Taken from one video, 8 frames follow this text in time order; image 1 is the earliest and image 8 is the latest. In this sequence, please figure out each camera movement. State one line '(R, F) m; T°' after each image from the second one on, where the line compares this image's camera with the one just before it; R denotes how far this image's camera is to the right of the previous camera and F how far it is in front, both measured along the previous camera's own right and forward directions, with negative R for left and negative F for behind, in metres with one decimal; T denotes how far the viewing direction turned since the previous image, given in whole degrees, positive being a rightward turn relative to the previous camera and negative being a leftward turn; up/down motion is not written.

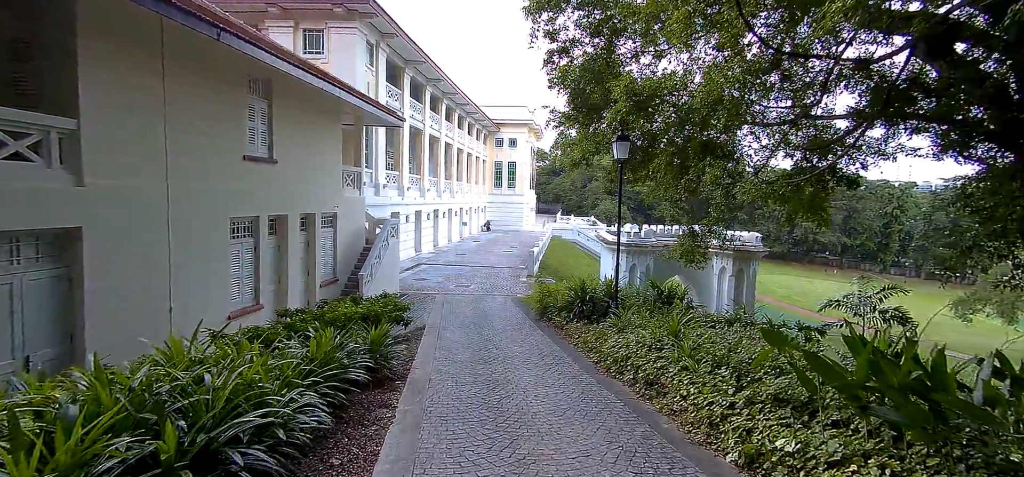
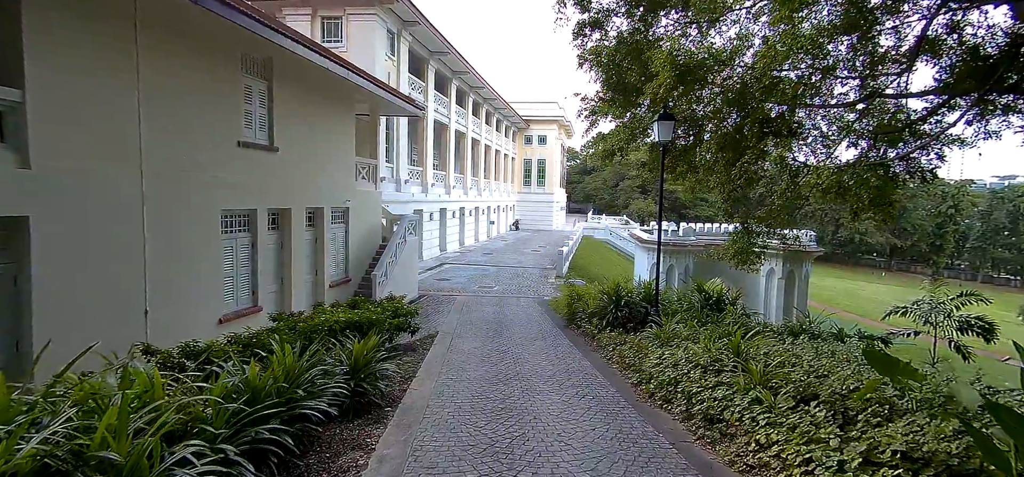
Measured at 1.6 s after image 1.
(+0.1, +1.1) m; -4°
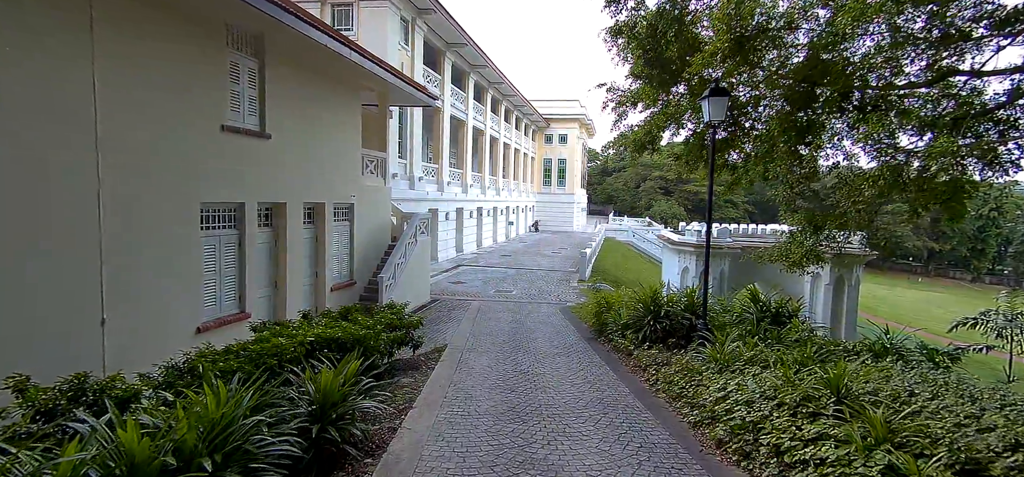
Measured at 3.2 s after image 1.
(0.0, +1.1) m; -2°
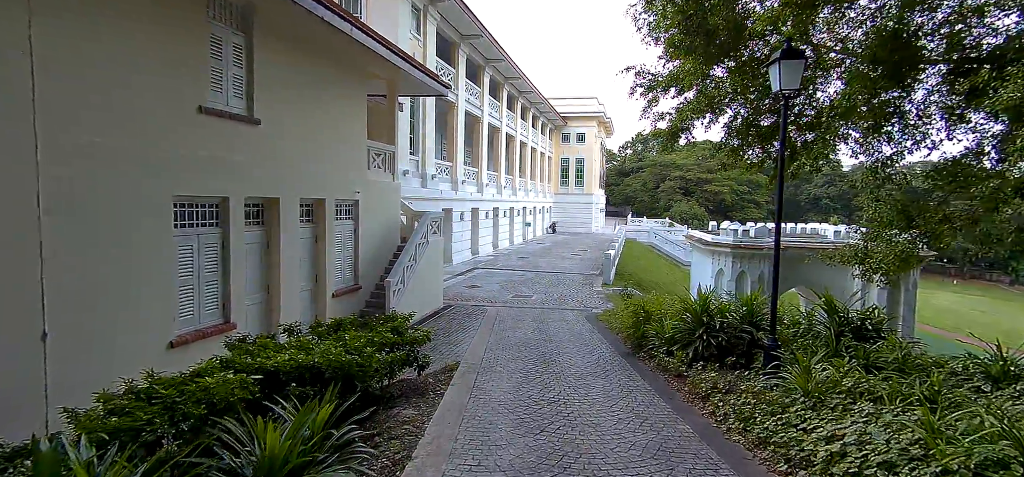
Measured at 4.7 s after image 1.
(-0.1, +1.1) m; -2°
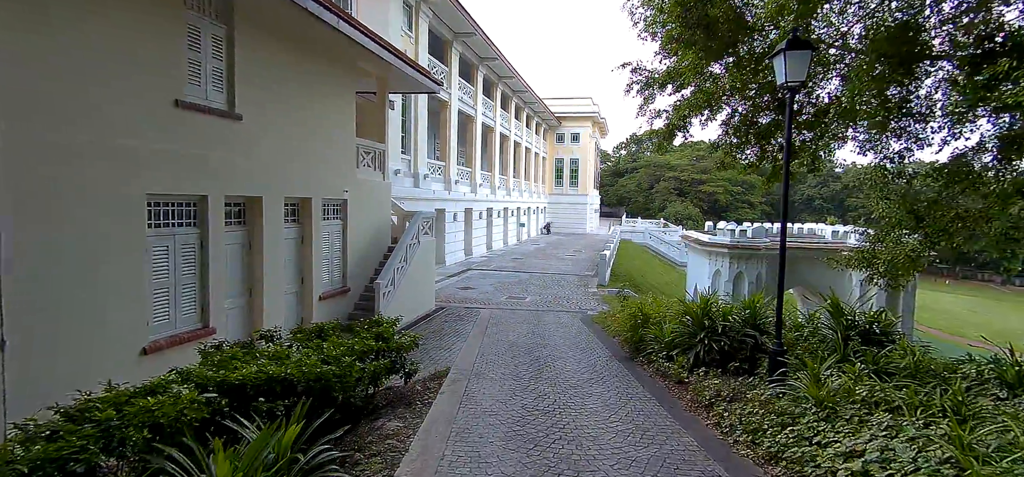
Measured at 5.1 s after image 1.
(0.0, +0.3) m; +1°
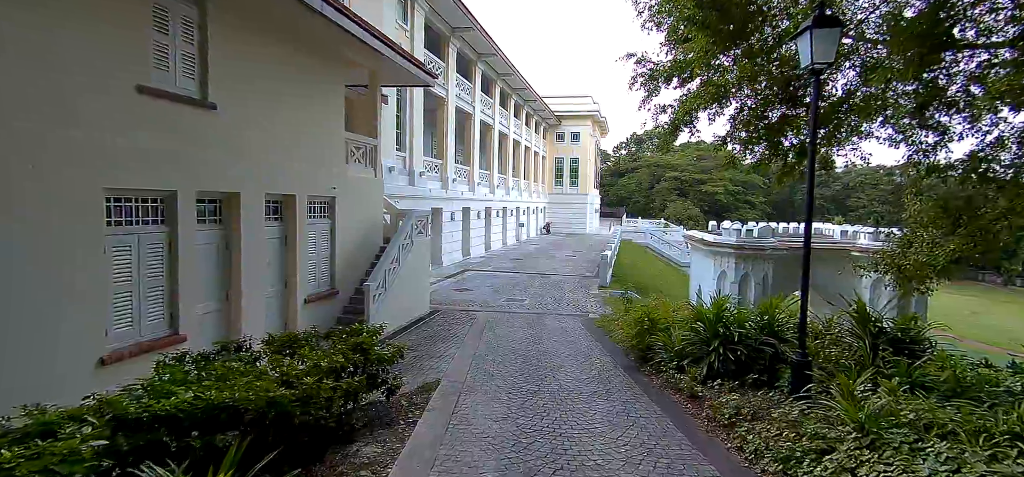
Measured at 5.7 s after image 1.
(0.0, +0.5) m; 0°
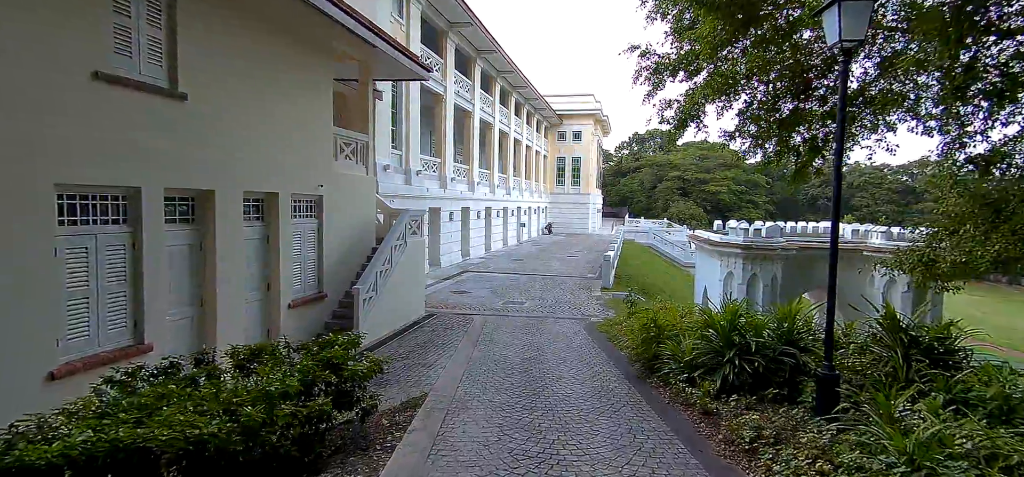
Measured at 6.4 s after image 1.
(+0.1, +0.5) m; 0°
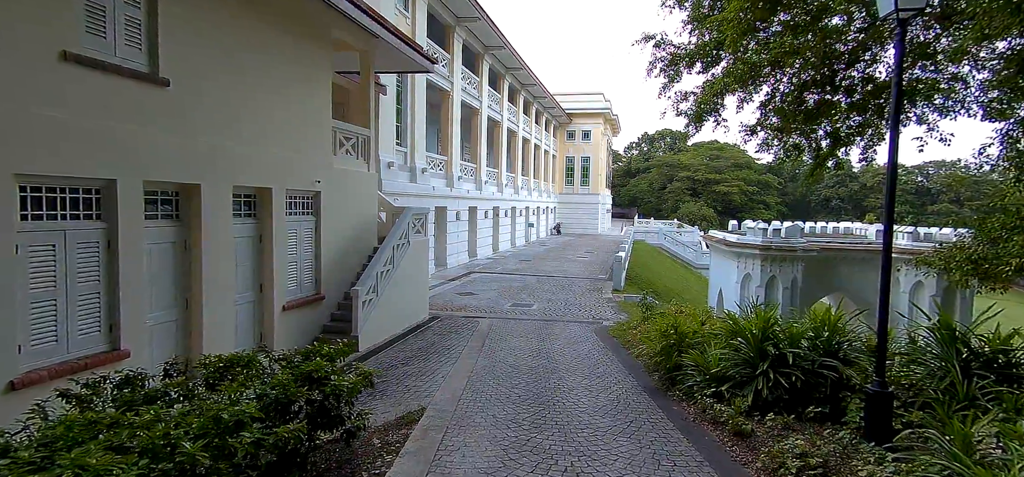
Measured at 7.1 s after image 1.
(0.0, +0.5) m; -1°
